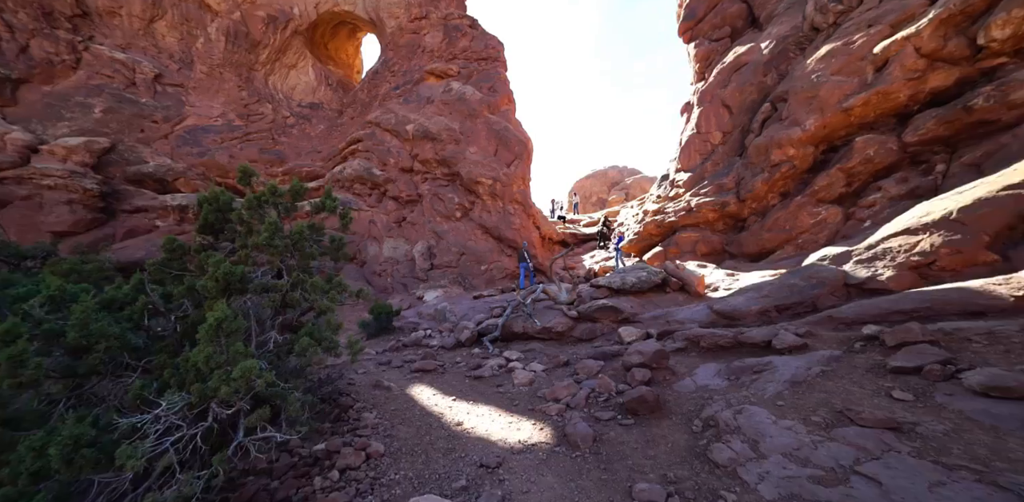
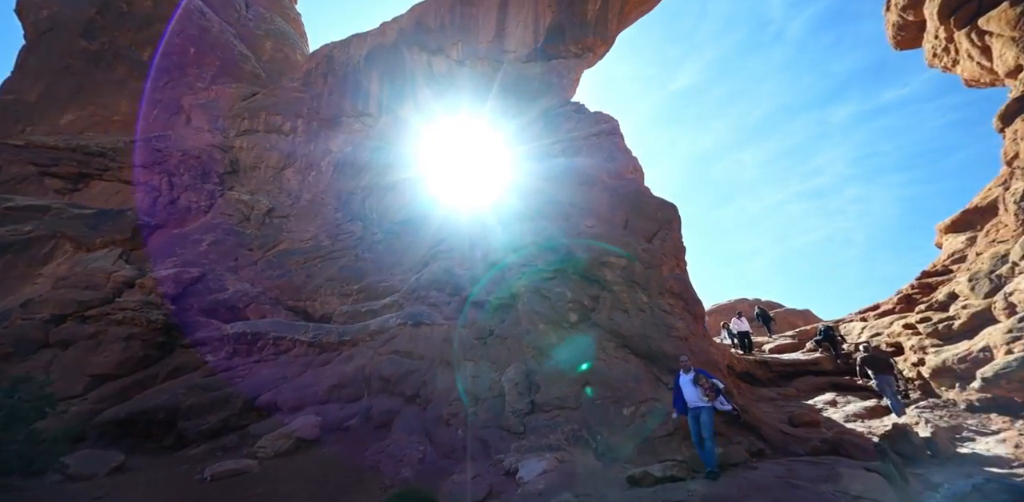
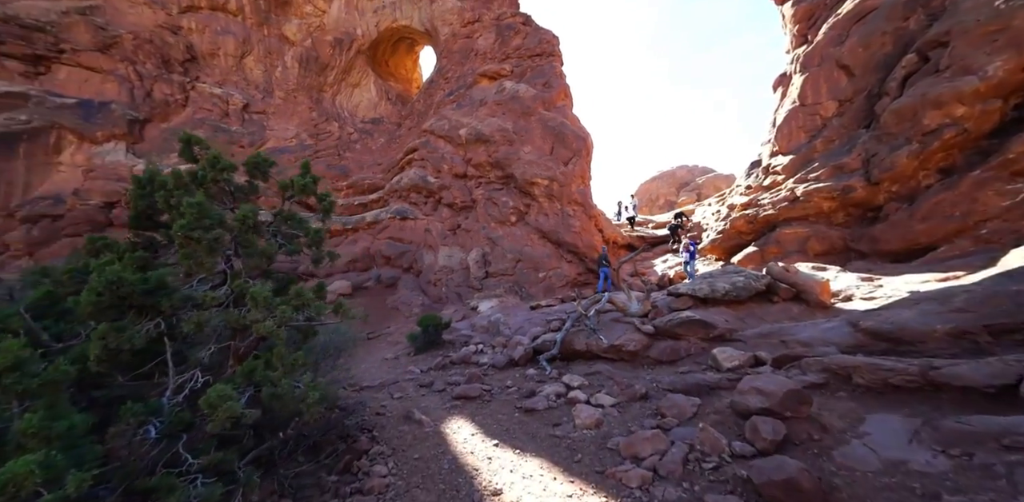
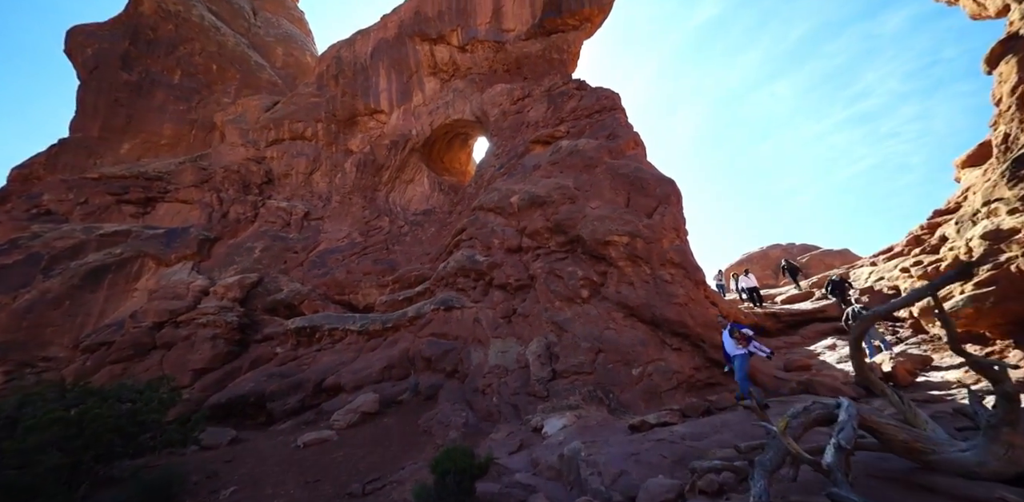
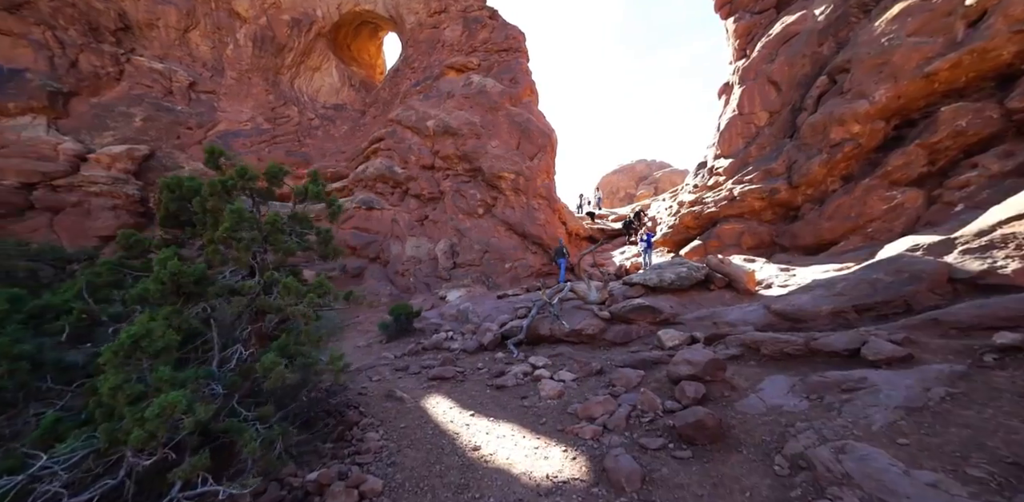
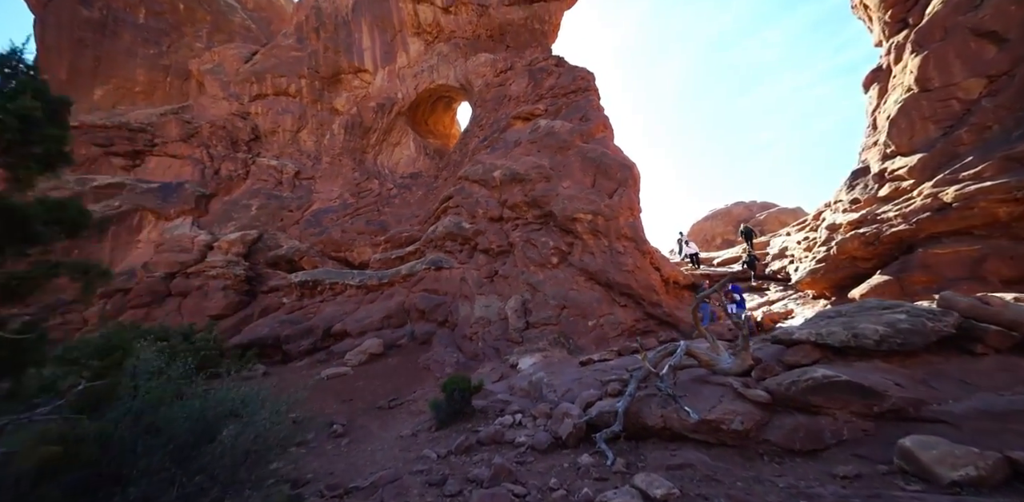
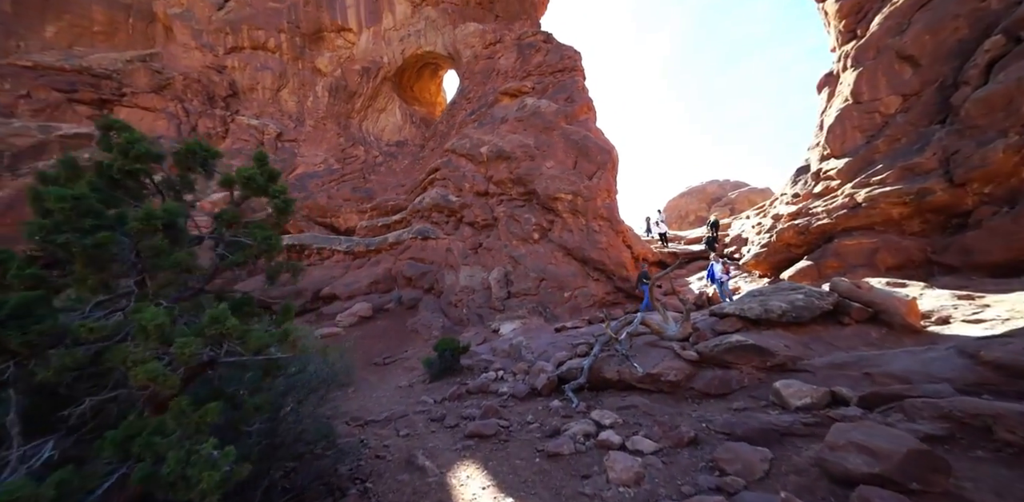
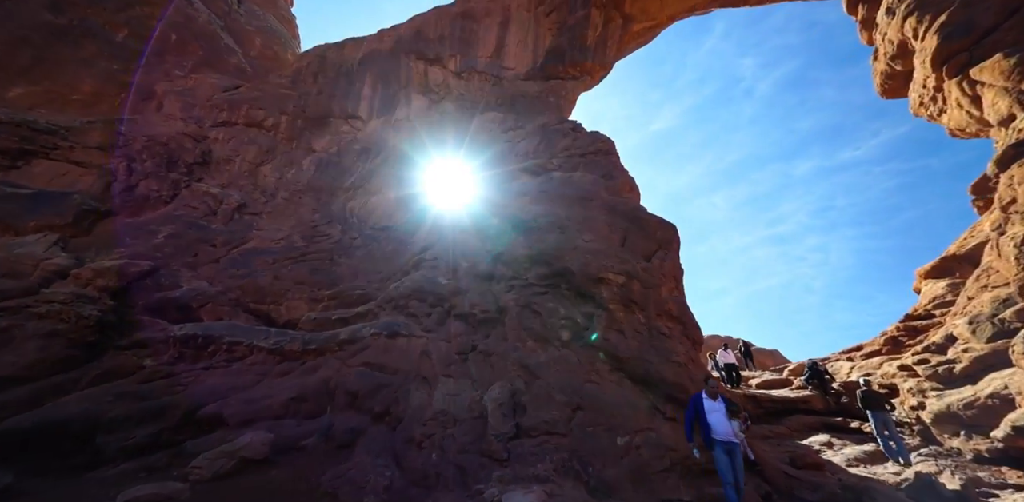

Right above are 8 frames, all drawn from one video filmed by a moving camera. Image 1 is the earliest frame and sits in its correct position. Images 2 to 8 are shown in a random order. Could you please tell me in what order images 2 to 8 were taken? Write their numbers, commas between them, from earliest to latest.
5, 3, 7, 6, 4, 2, 8
